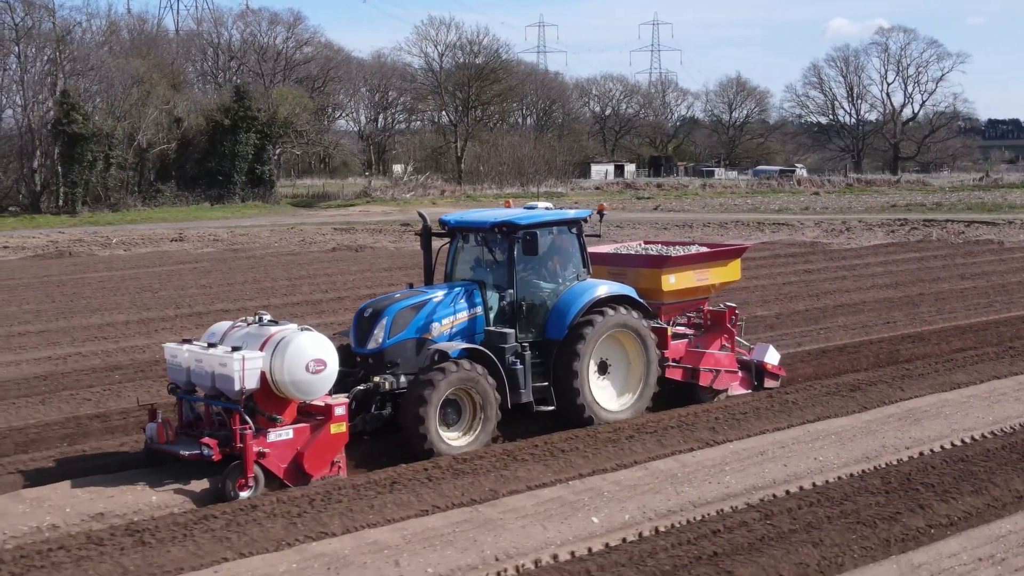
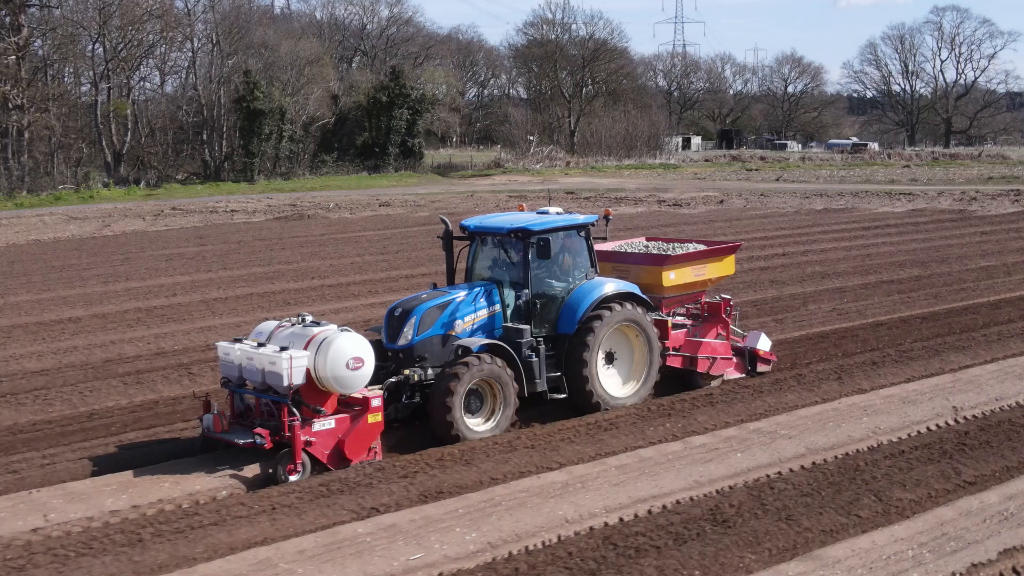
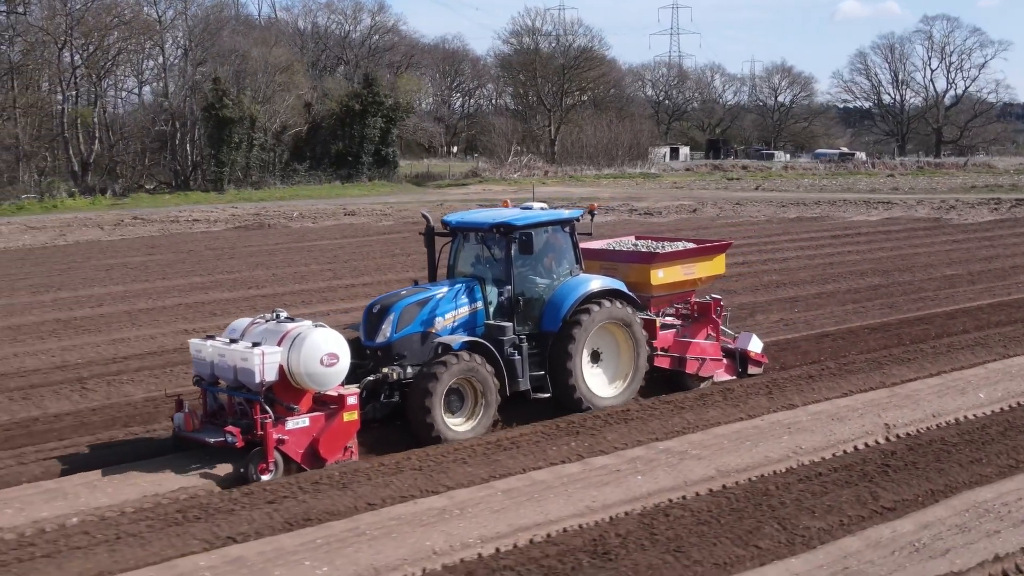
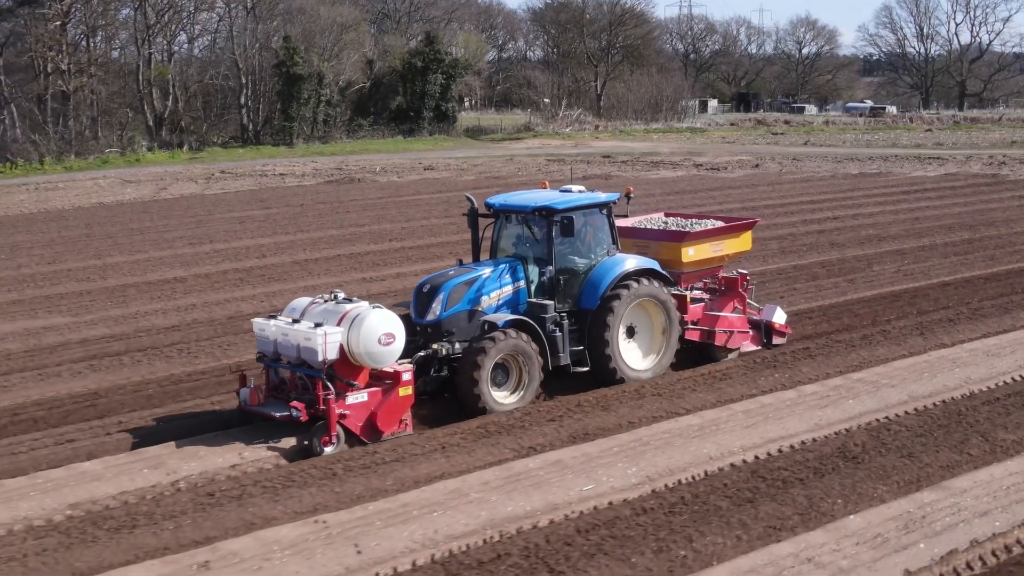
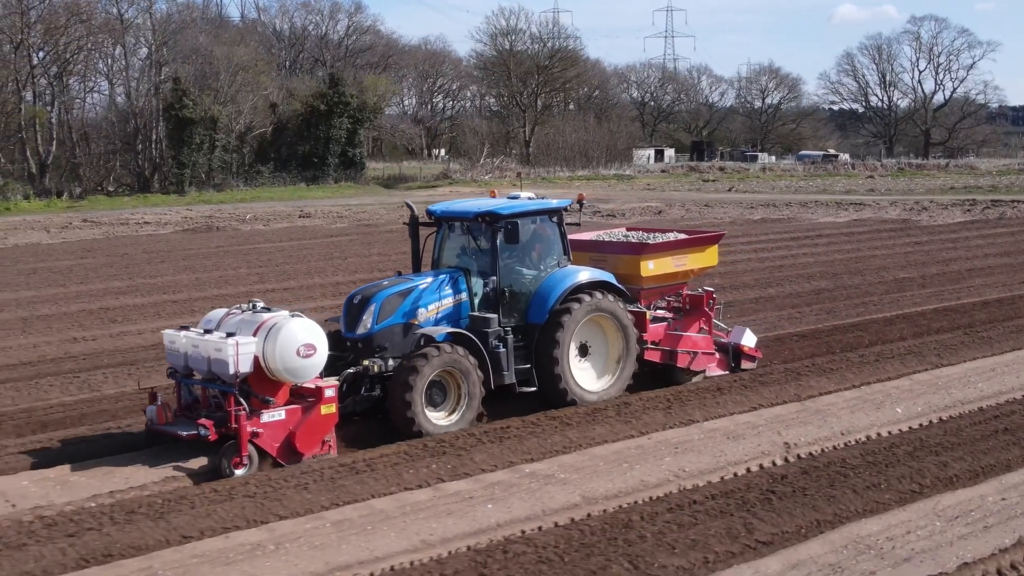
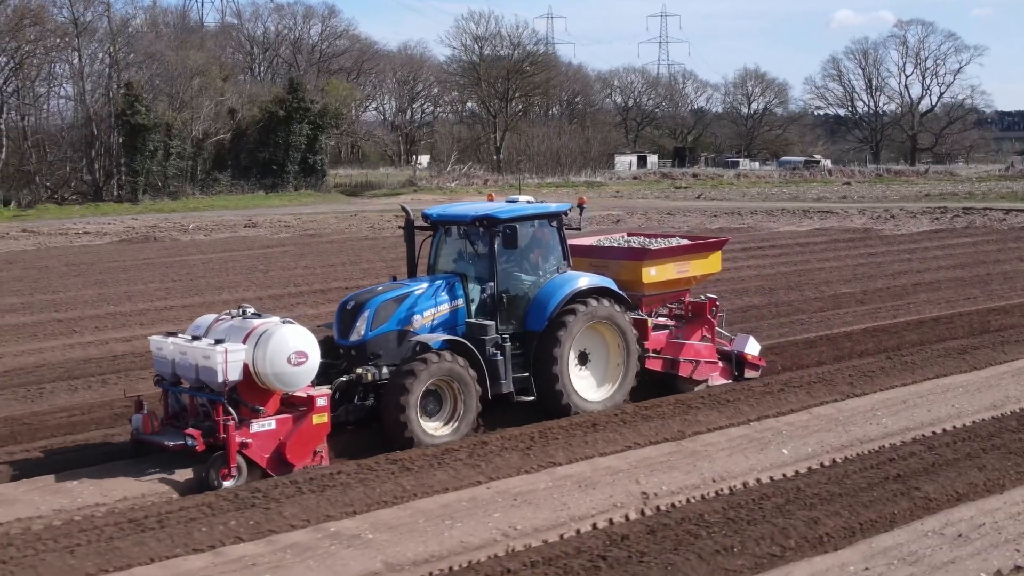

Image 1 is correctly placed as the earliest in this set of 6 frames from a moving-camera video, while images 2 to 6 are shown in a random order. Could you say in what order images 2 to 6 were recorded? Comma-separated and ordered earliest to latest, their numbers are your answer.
6, 5, 3, 2, 4
